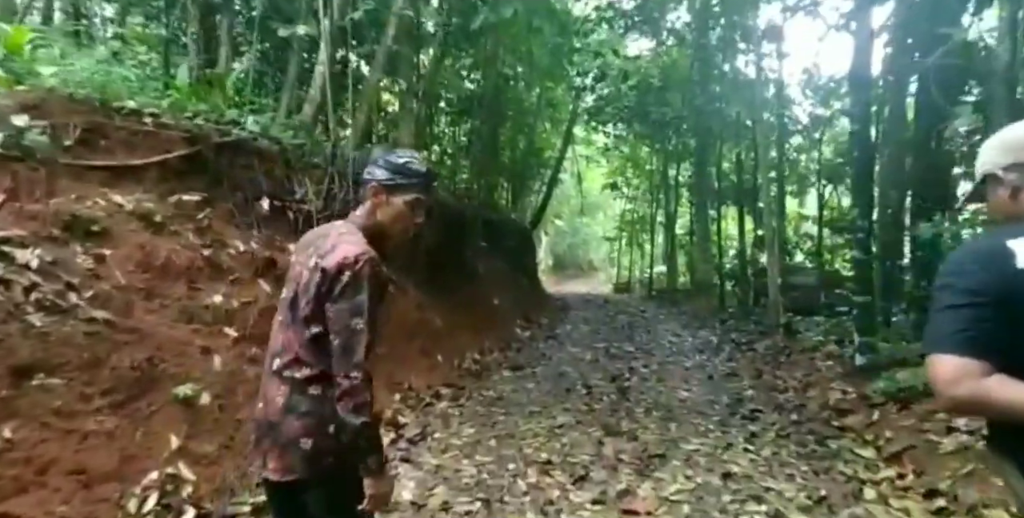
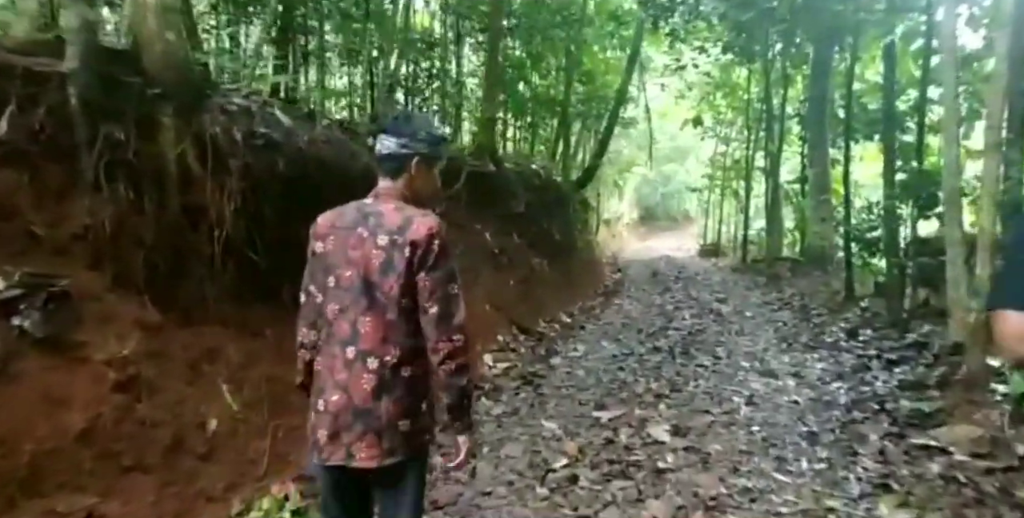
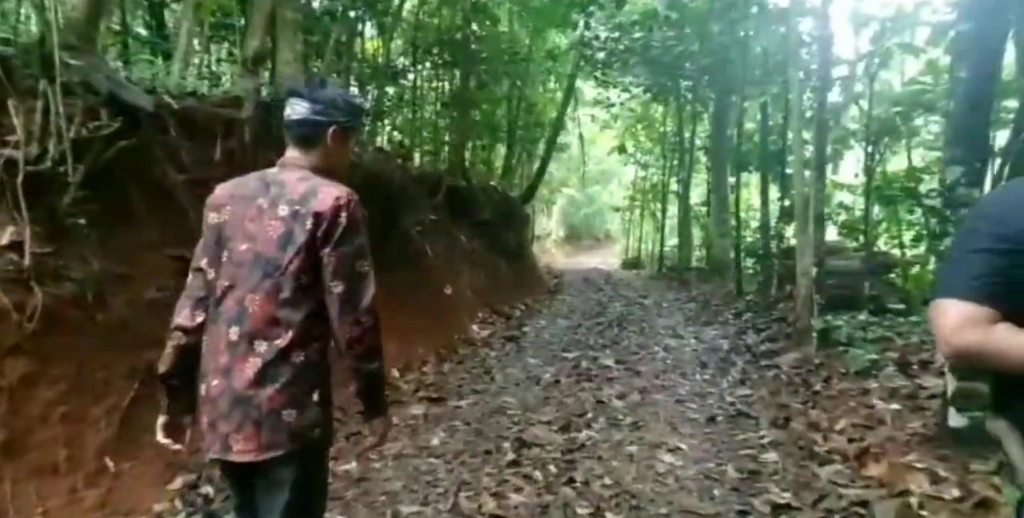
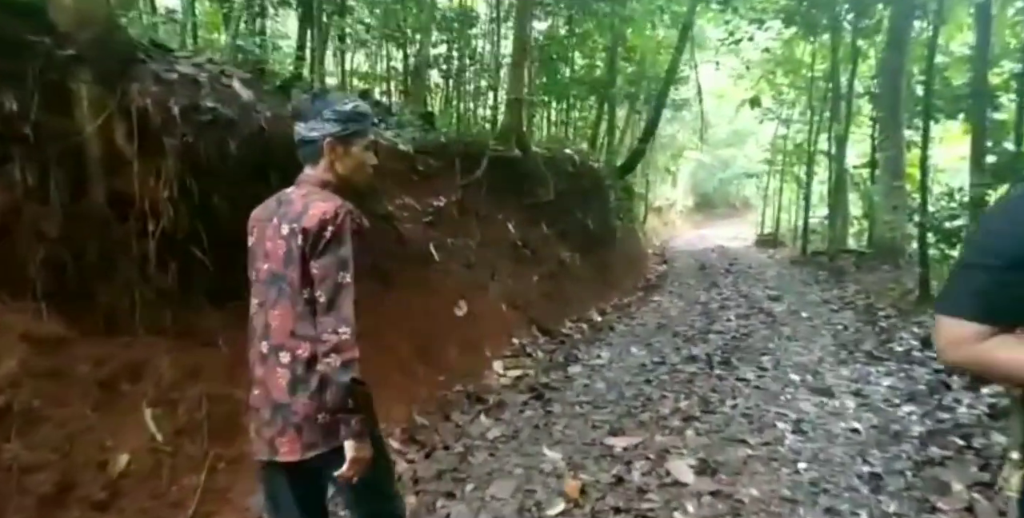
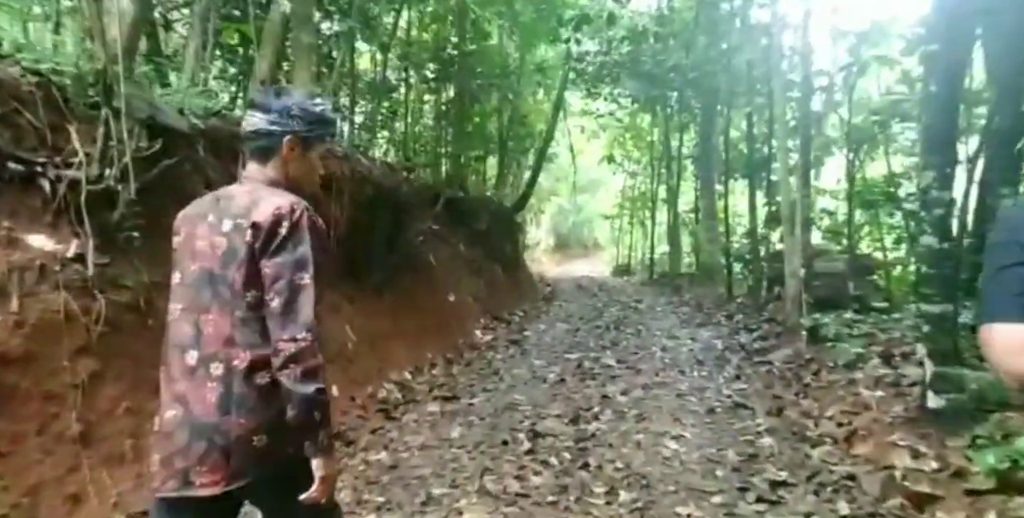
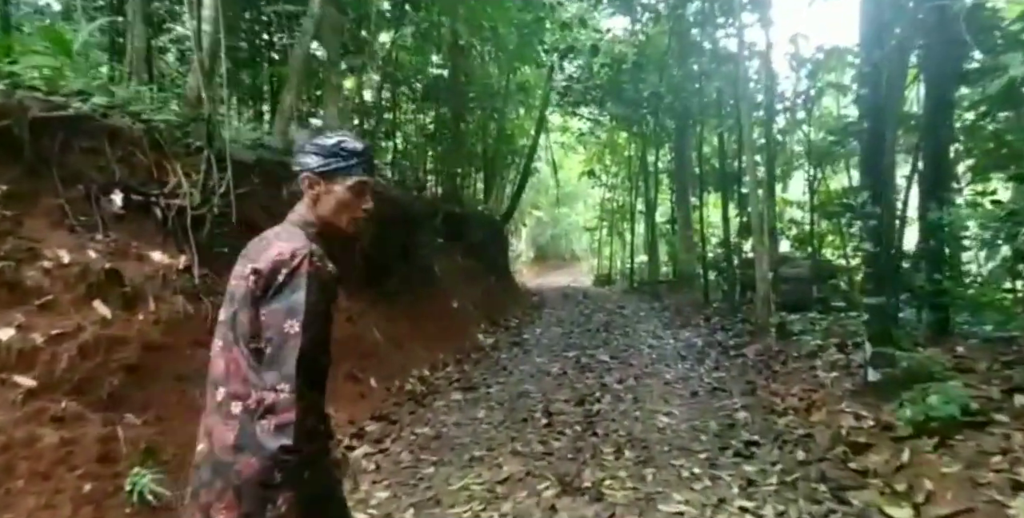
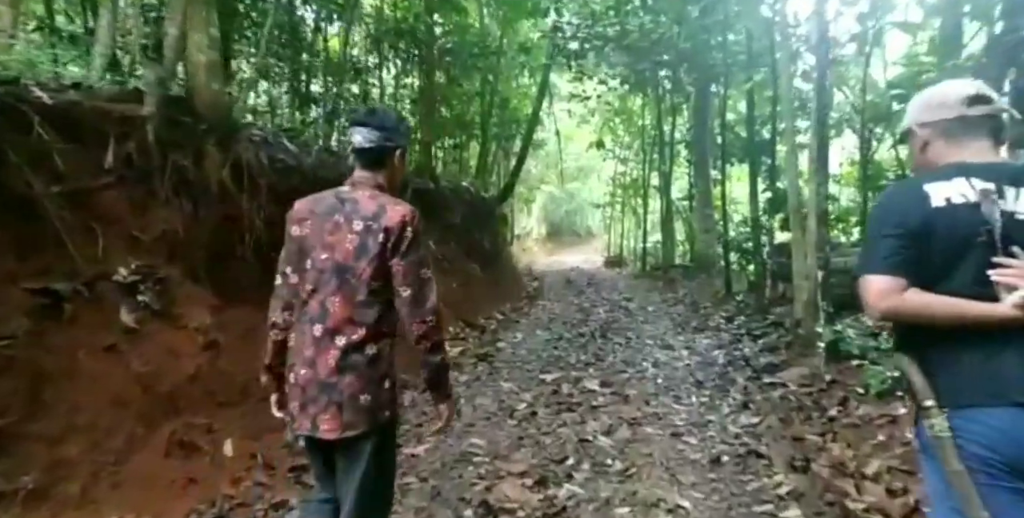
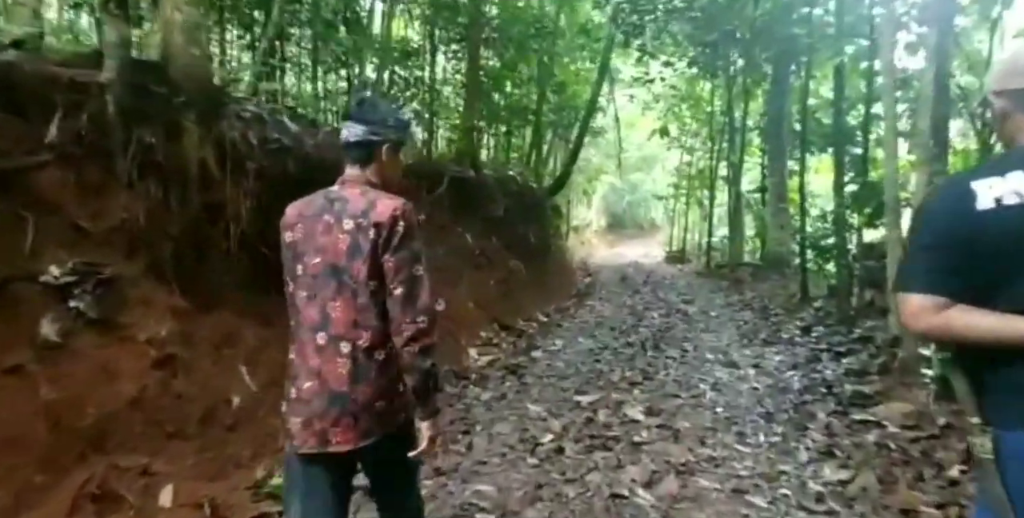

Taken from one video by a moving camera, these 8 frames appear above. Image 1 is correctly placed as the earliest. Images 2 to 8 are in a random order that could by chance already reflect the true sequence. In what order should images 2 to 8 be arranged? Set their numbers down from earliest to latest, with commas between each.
6, 5, 3, 7, 8, 2, 4
